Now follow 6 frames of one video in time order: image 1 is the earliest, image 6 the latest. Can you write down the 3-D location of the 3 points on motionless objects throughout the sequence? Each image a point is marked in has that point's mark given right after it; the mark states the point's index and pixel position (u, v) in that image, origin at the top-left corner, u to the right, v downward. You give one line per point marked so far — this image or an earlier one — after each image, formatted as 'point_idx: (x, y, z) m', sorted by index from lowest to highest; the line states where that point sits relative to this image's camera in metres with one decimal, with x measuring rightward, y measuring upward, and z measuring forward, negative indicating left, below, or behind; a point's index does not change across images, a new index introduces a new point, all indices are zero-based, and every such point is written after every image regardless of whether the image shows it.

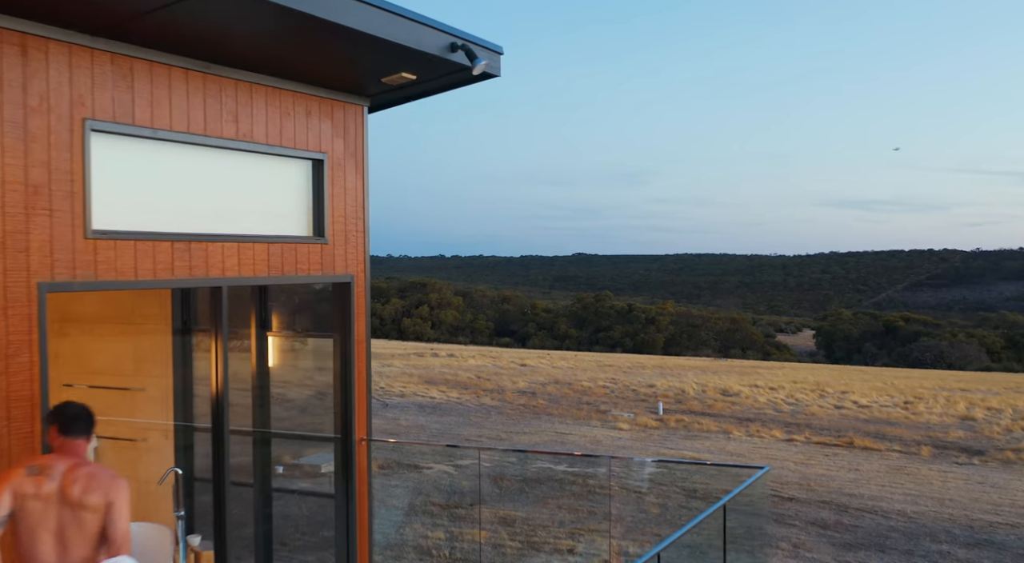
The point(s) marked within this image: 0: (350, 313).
0: (-1.0, -0.2, +5.2) m
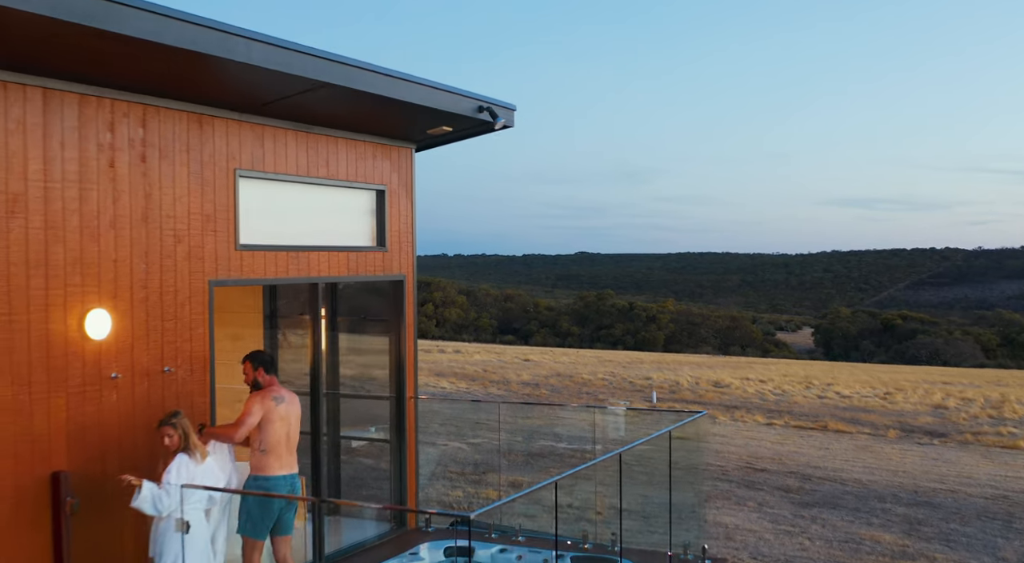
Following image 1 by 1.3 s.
0: (-0.9, -0.2, +6.9) m
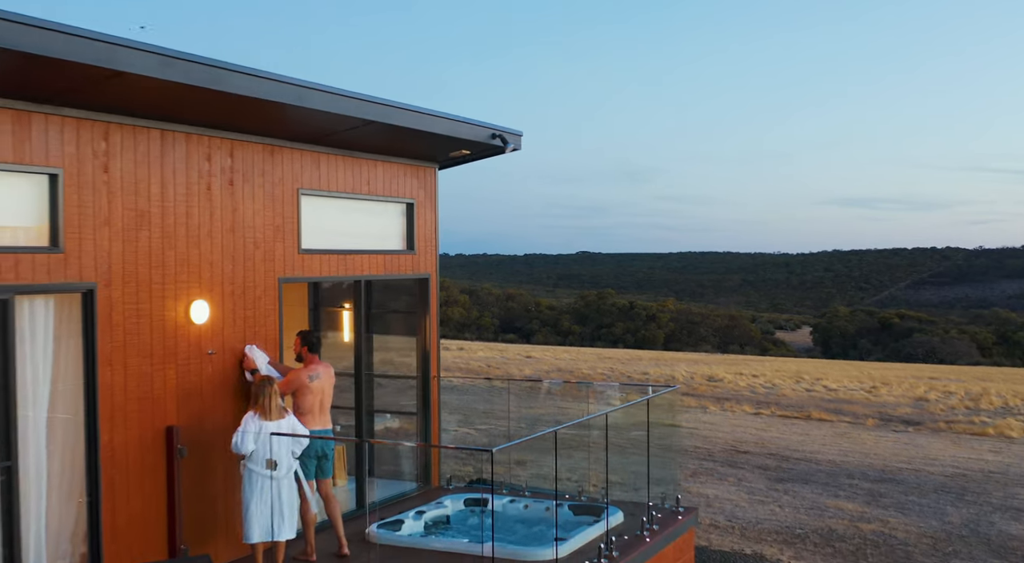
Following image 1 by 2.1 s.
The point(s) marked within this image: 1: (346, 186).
0: (-0.8, -0.2, +8.3) m
1: (-1.4, +0.8, +7.3) m
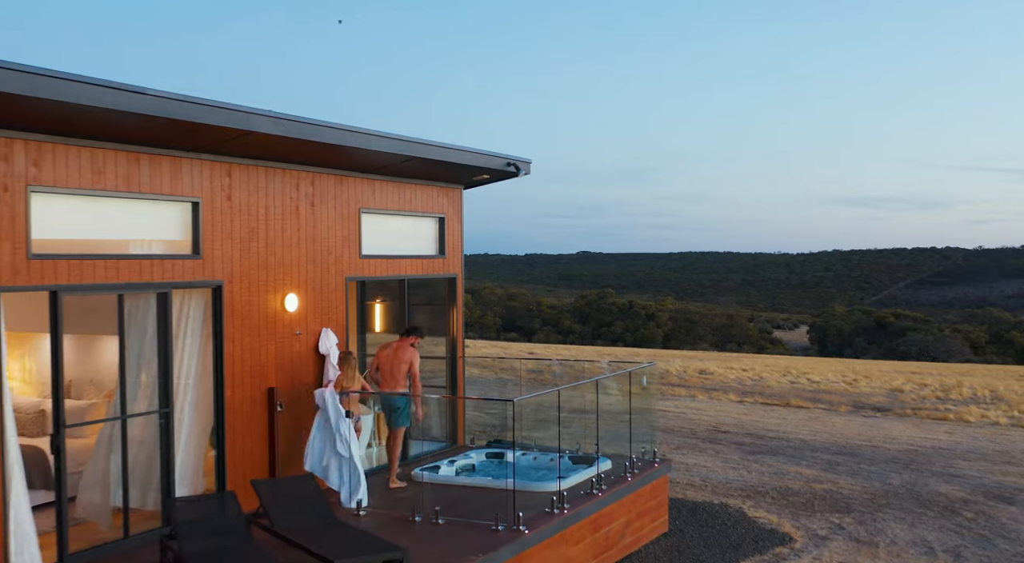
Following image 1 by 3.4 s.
0: (-0.7, -0.2, +10.2) m
1: (-1.3, +0.8, +9.3) m
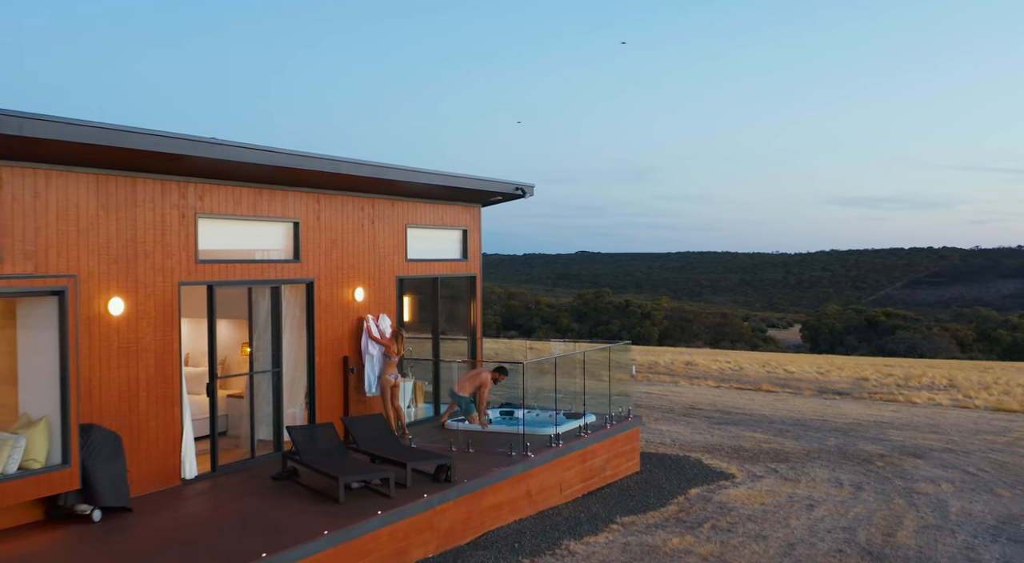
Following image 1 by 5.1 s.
0: (-0.6, -0.1, +13.1) m
1: (-1.2, +0.9, +12.1) m
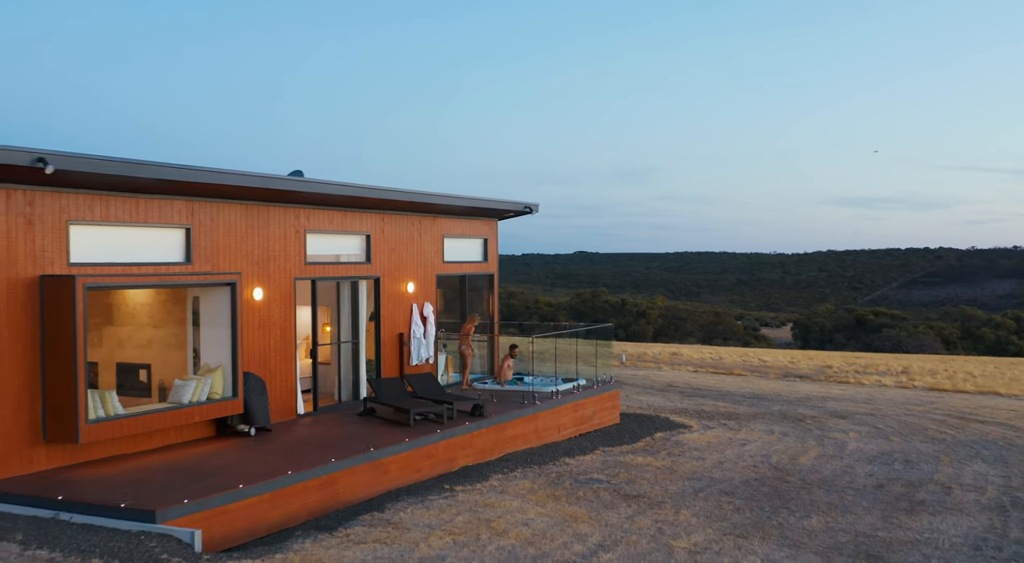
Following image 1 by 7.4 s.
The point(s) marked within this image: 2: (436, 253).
0: (-0.4, -0.1, +16.9) m
1: (-1.0, +0.9, +15.9) m
2: (-1.4, +0.5, +15.3) m
